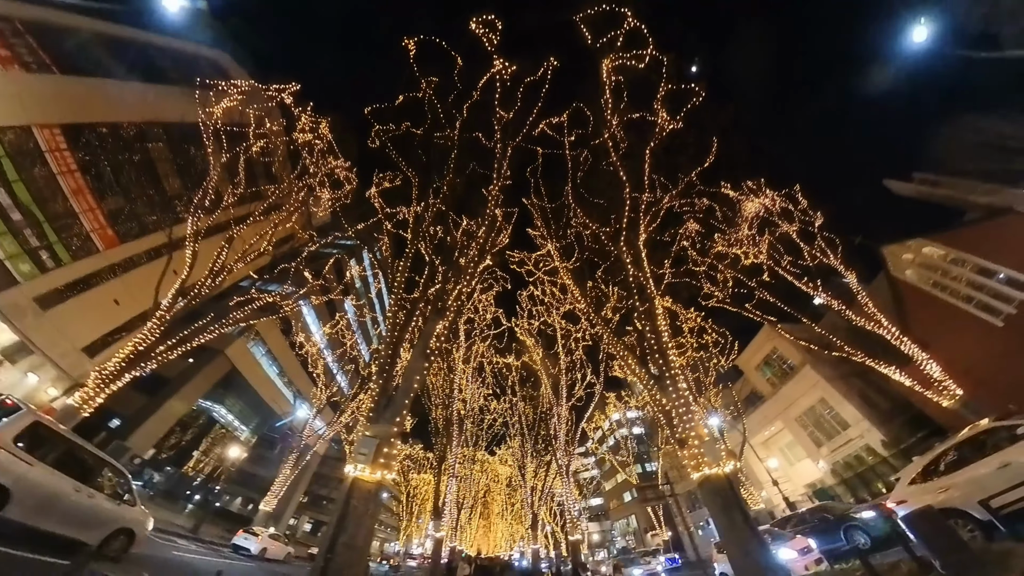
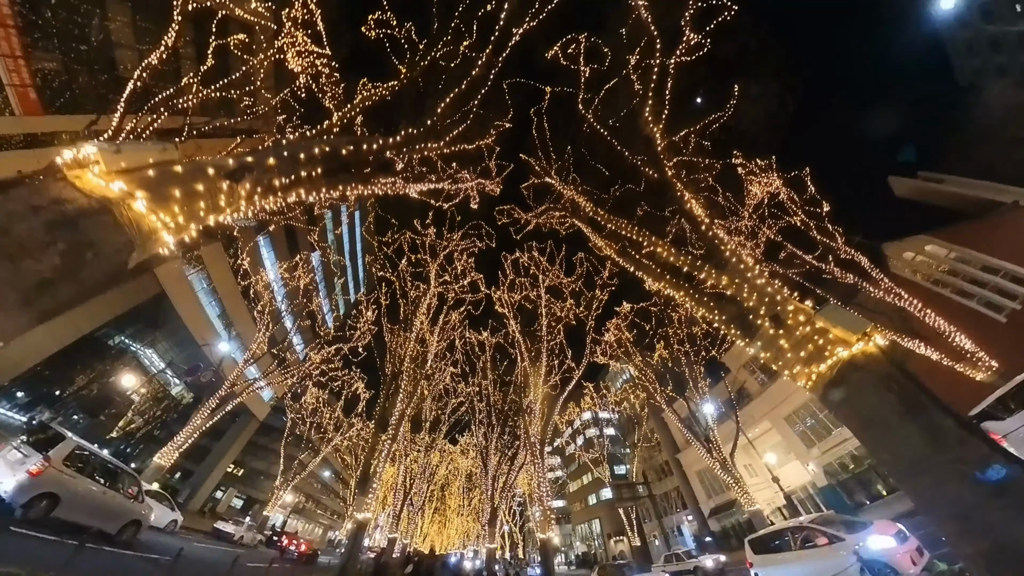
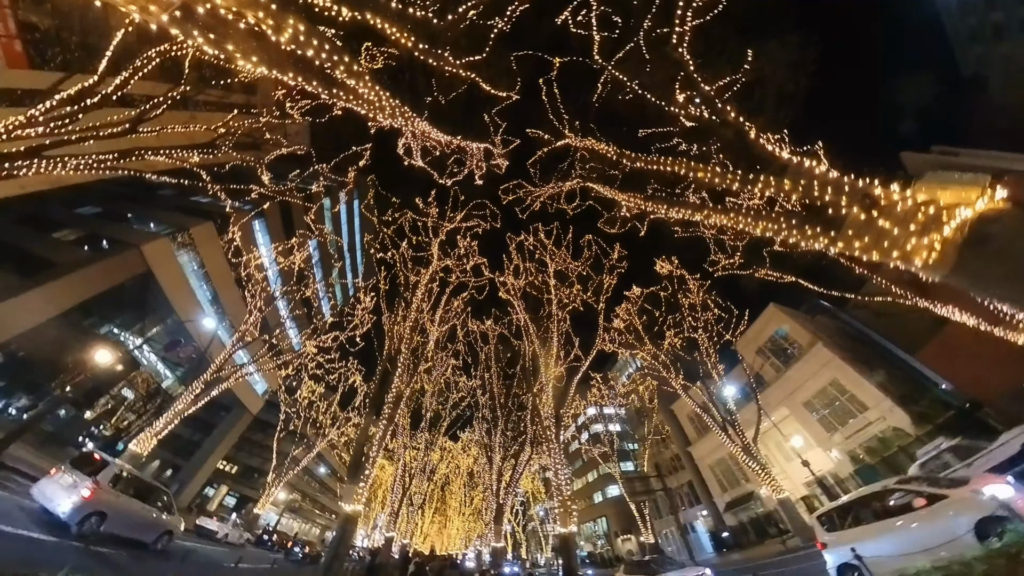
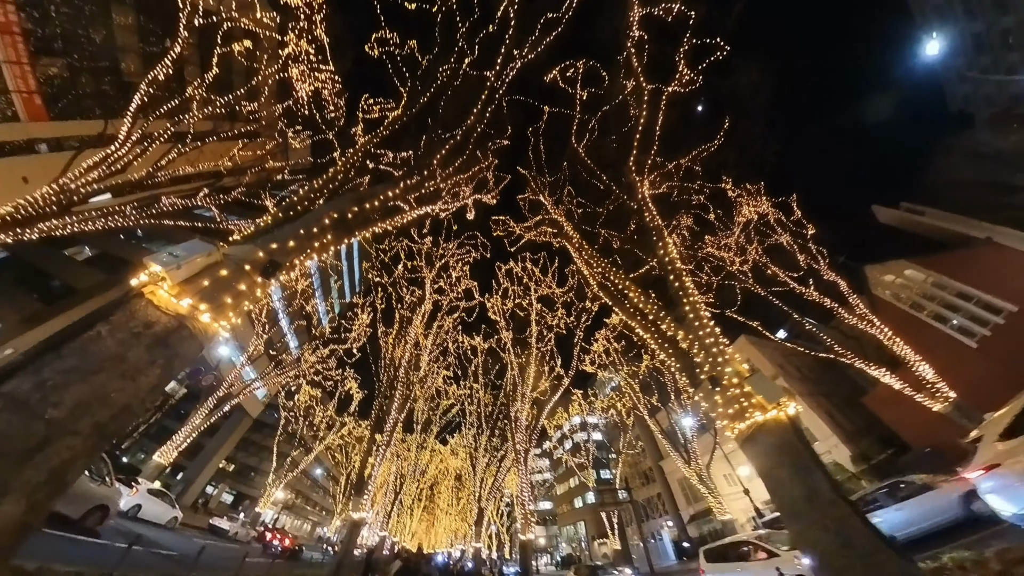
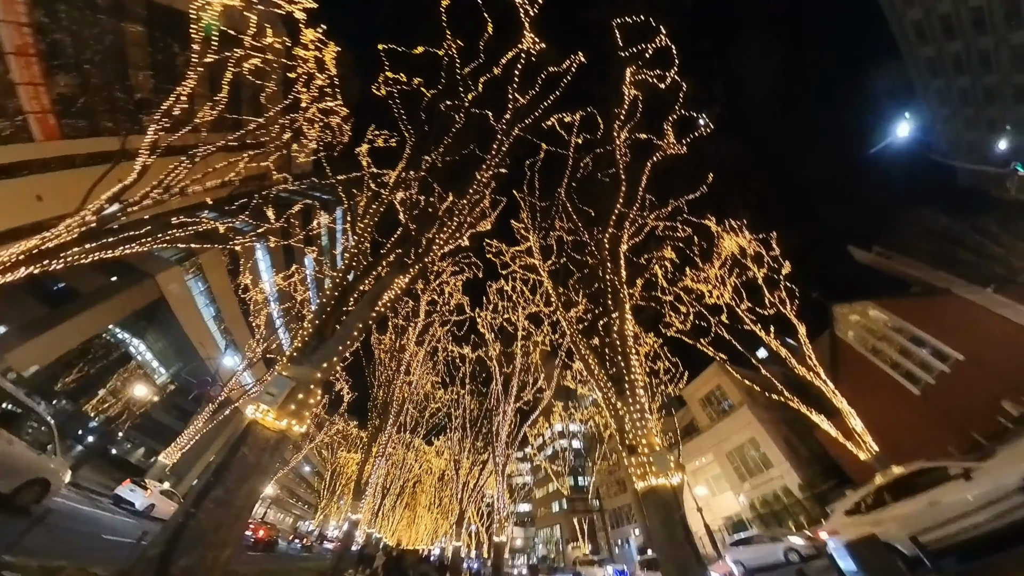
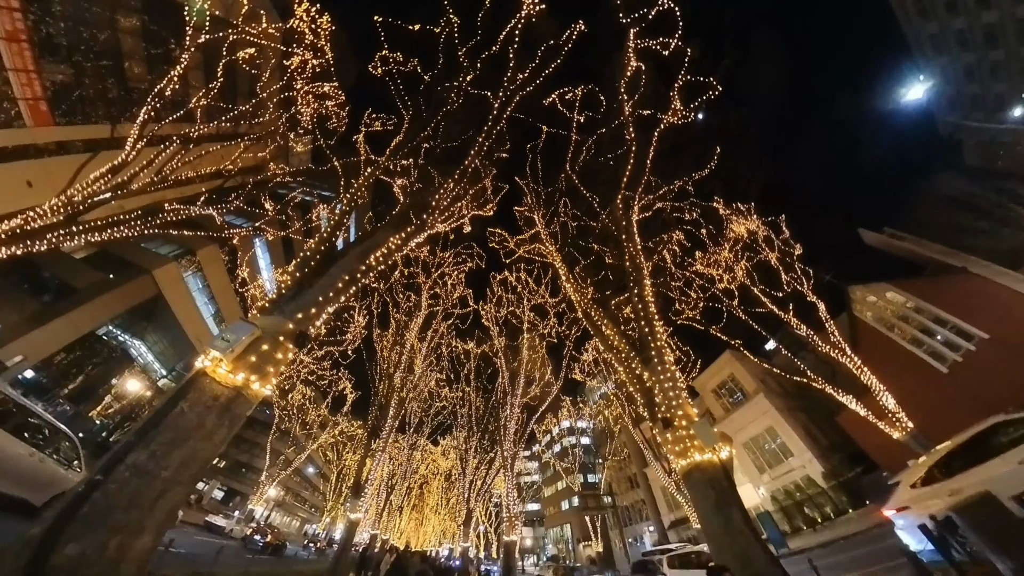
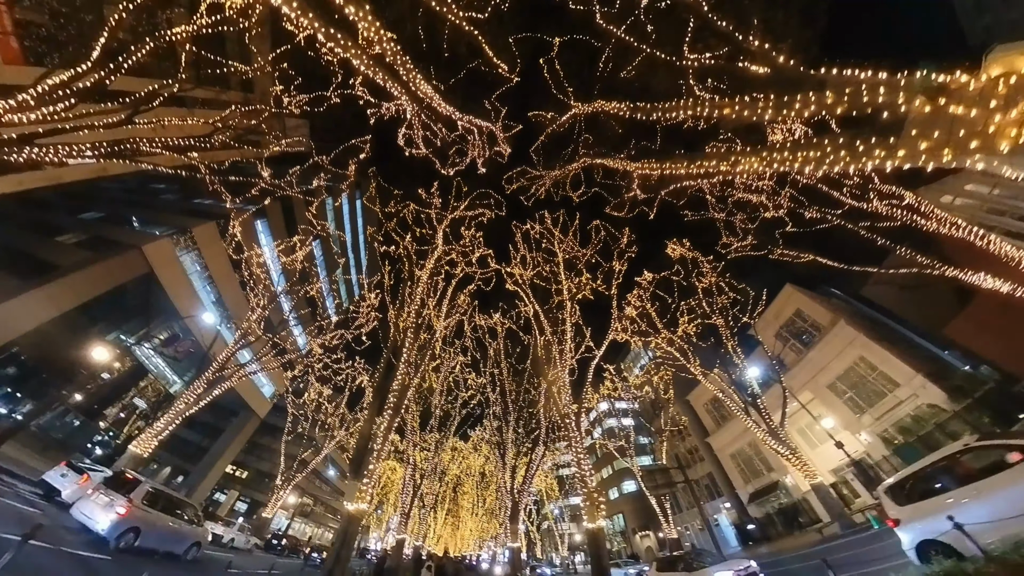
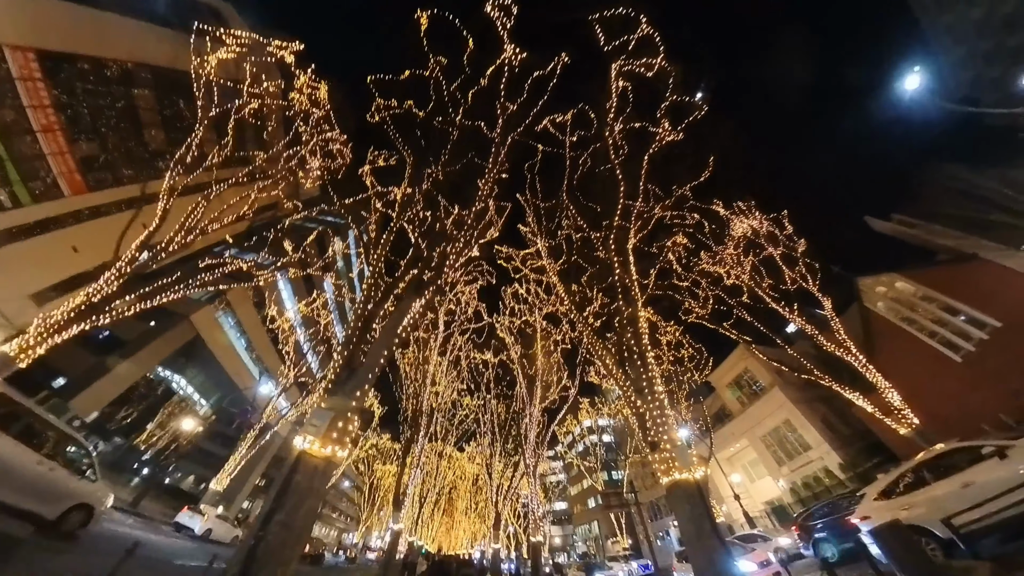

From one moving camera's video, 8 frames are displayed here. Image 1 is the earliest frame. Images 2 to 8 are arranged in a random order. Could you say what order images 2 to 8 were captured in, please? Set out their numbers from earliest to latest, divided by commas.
8, 5, 6, 4, 2, 3, 7
